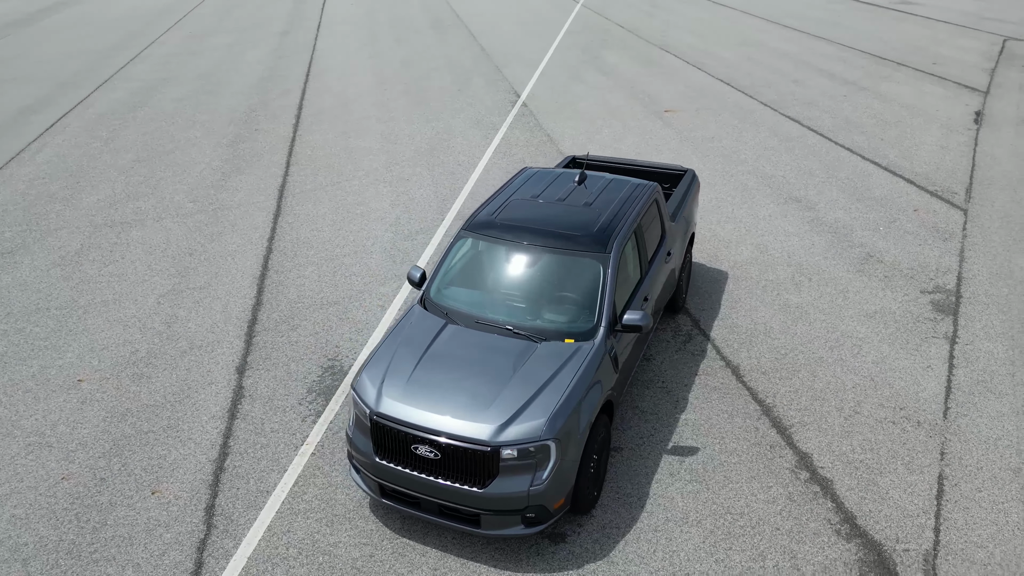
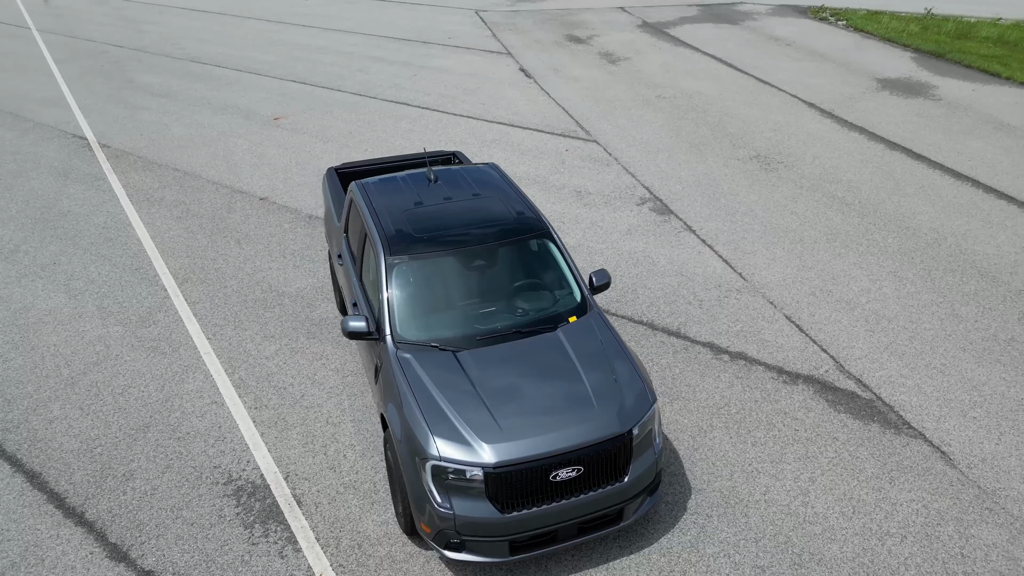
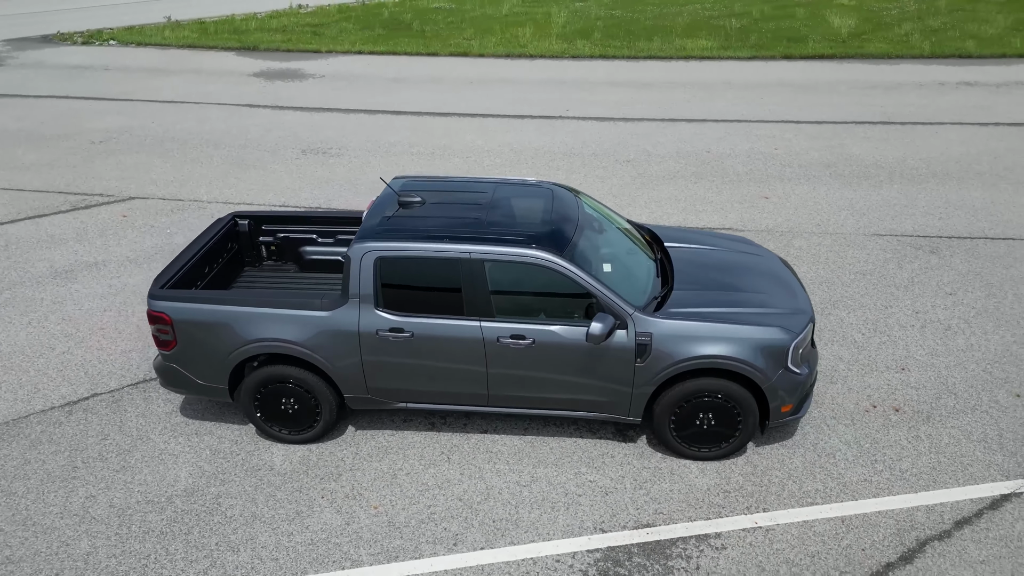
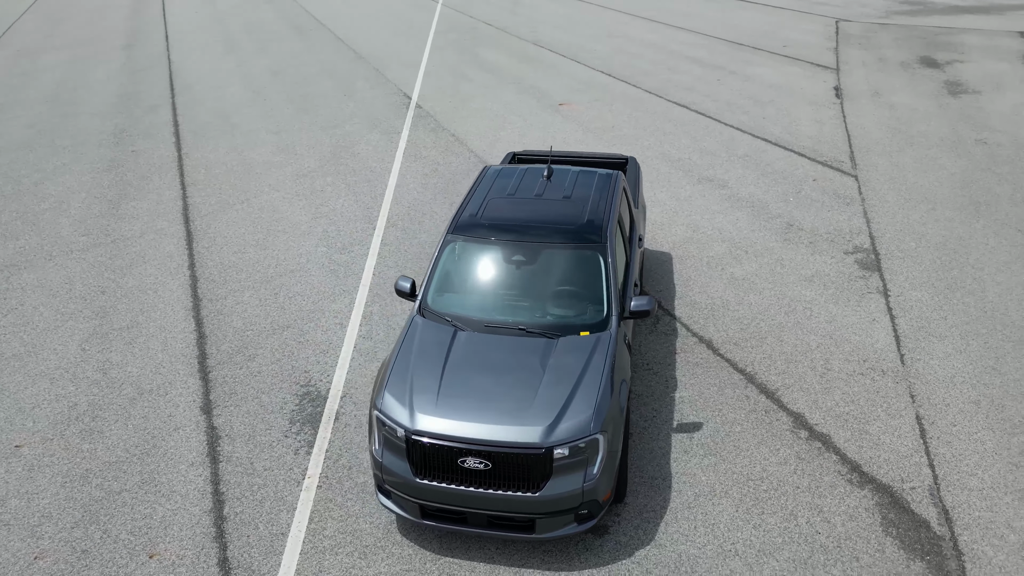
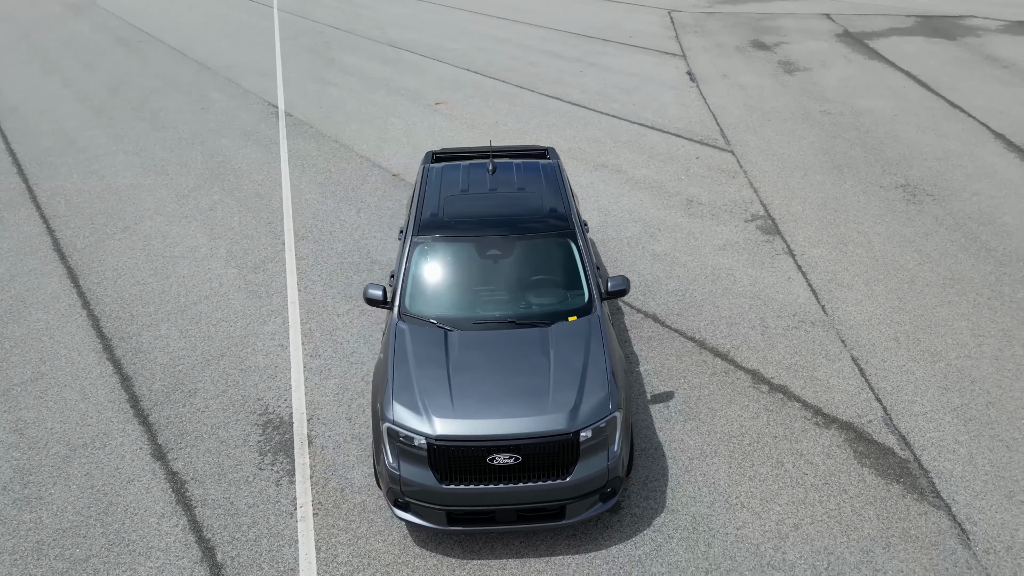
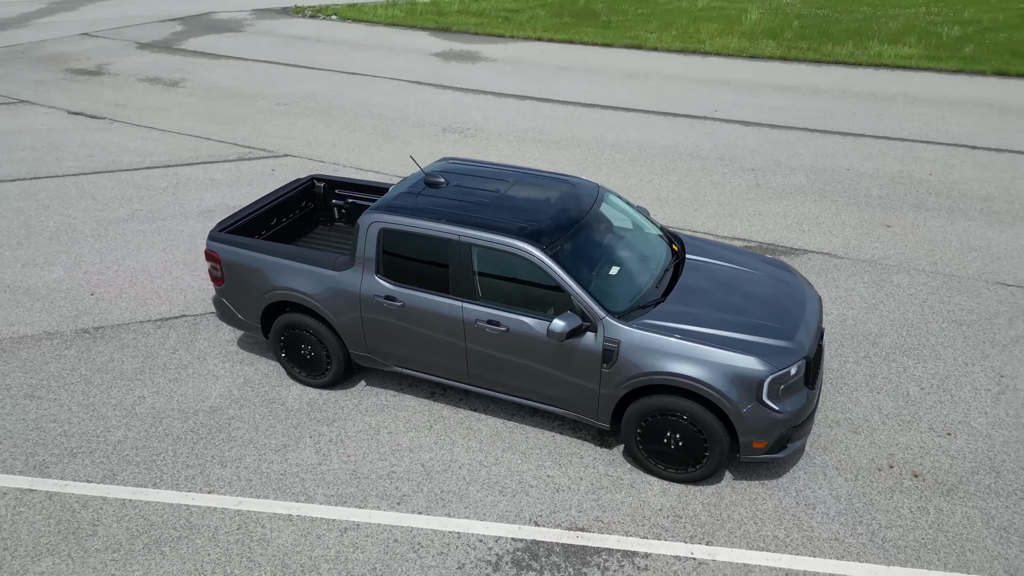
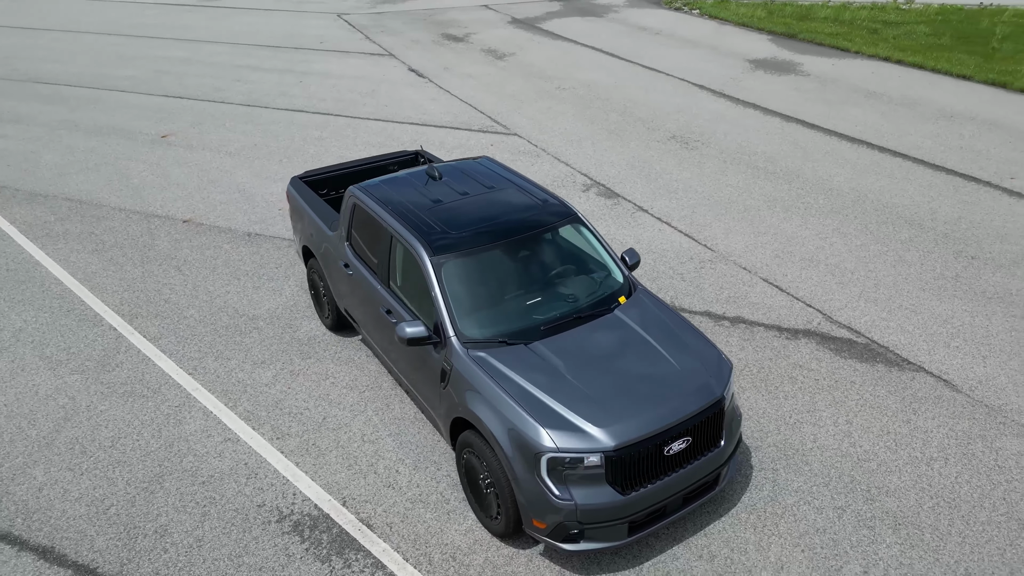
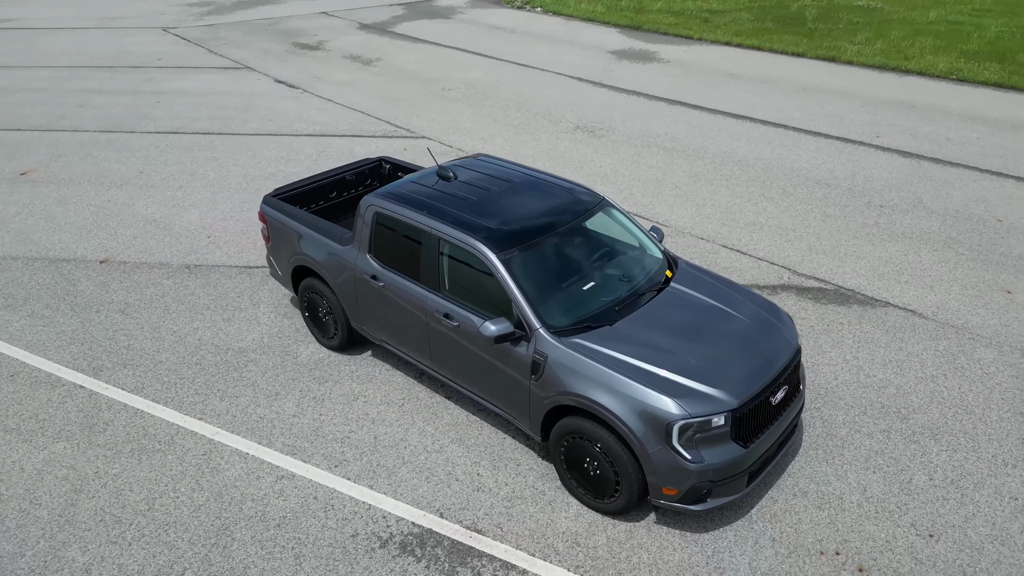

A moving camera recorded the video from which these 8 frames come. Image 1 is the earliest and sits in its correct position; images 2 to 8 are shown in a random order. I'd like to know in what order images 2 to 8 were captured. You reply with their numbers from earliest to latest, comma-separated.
4, 5, 2, 7, 8, 6, 3
